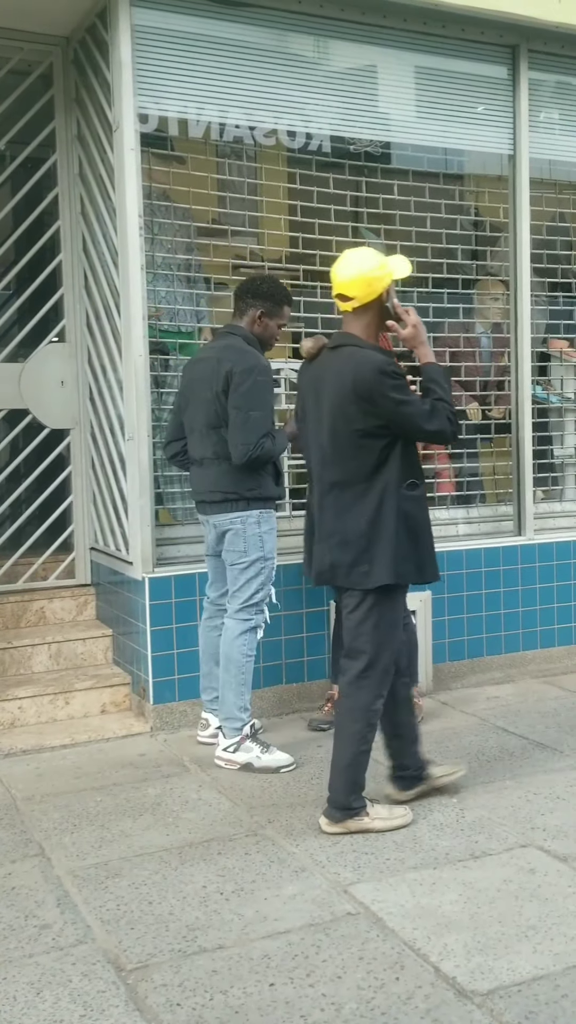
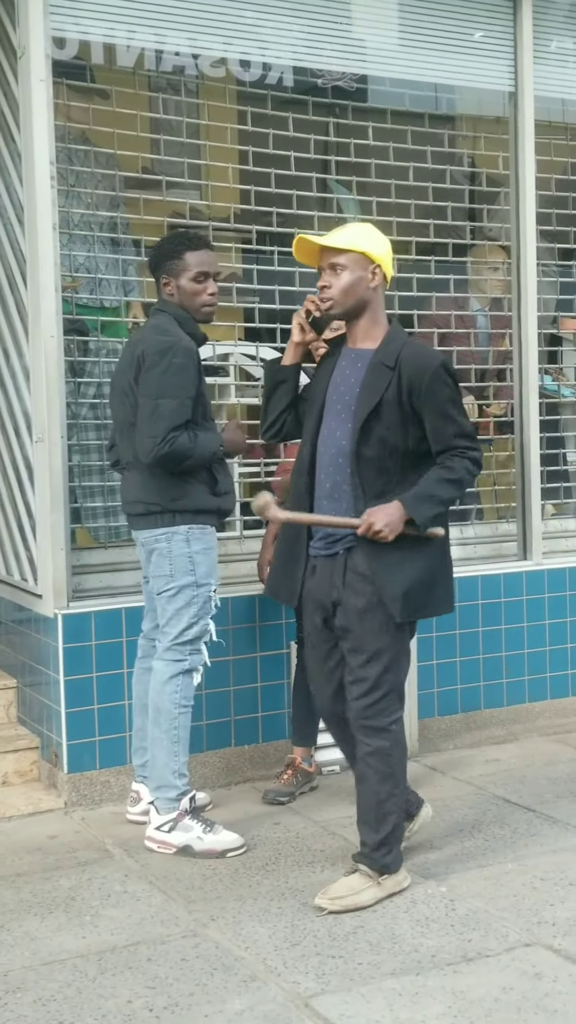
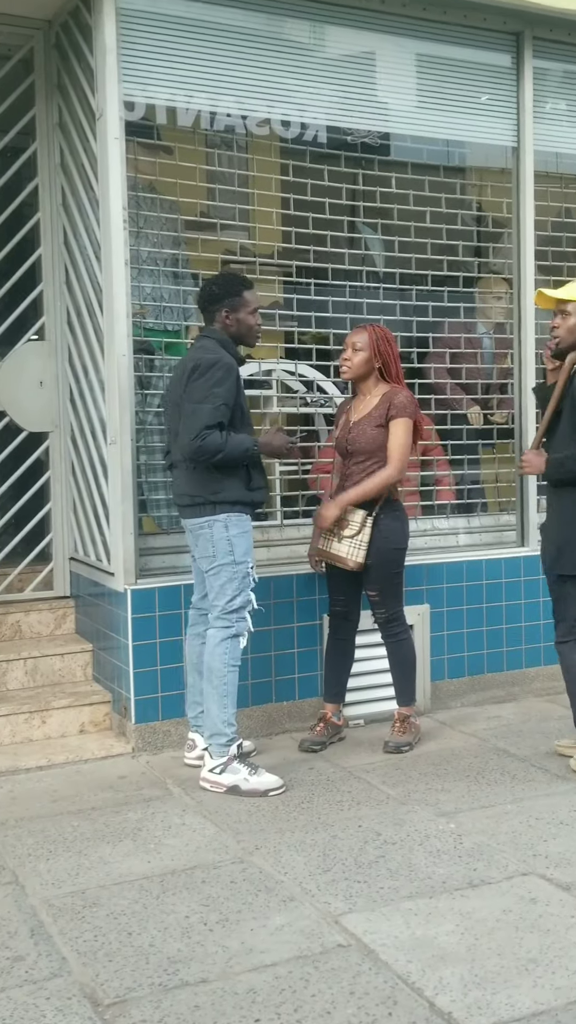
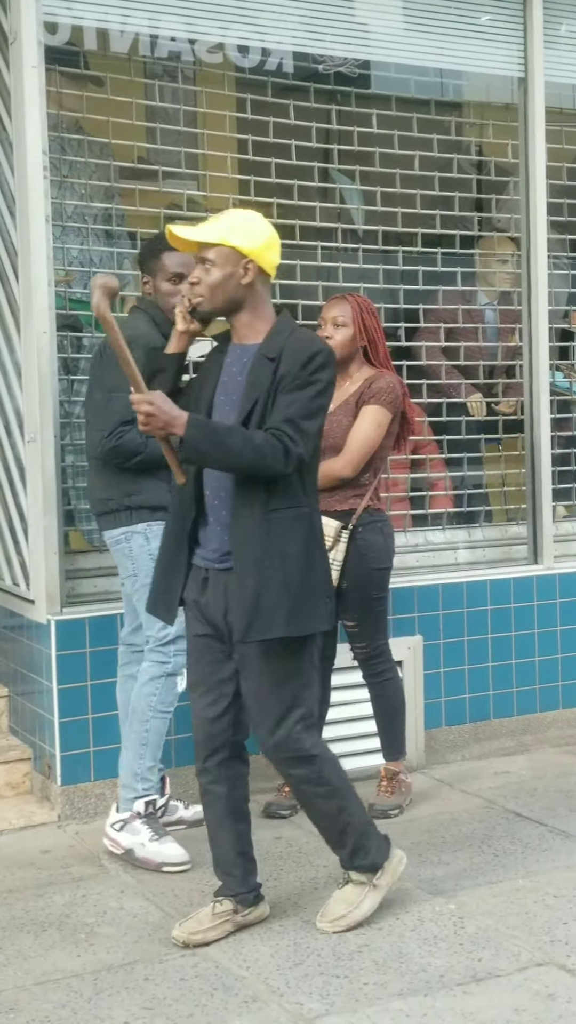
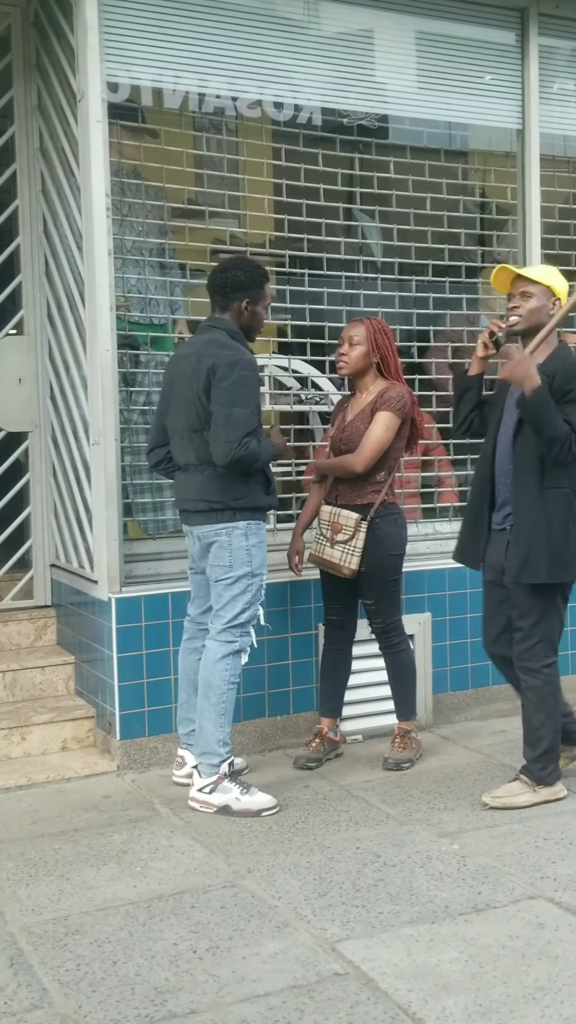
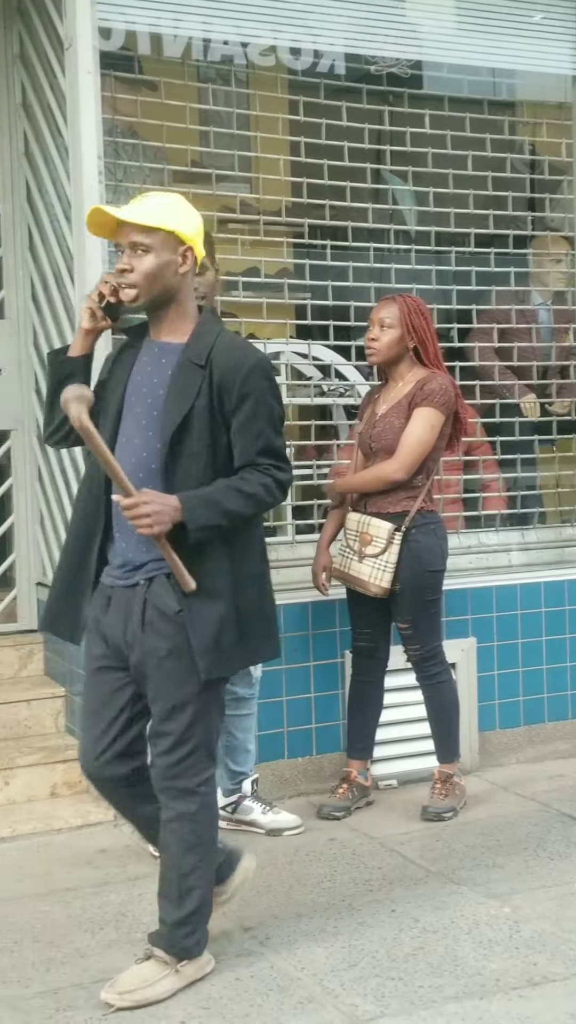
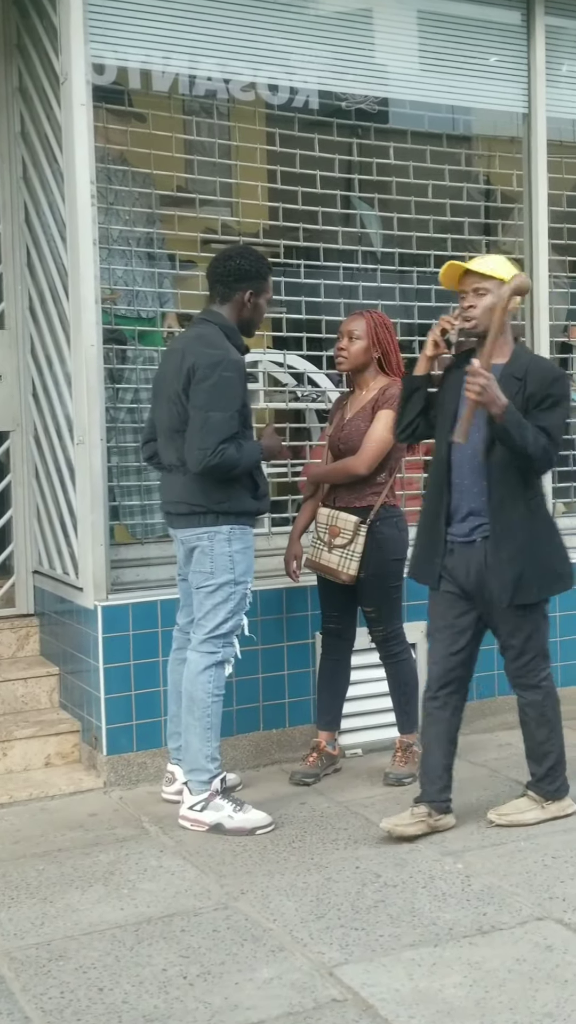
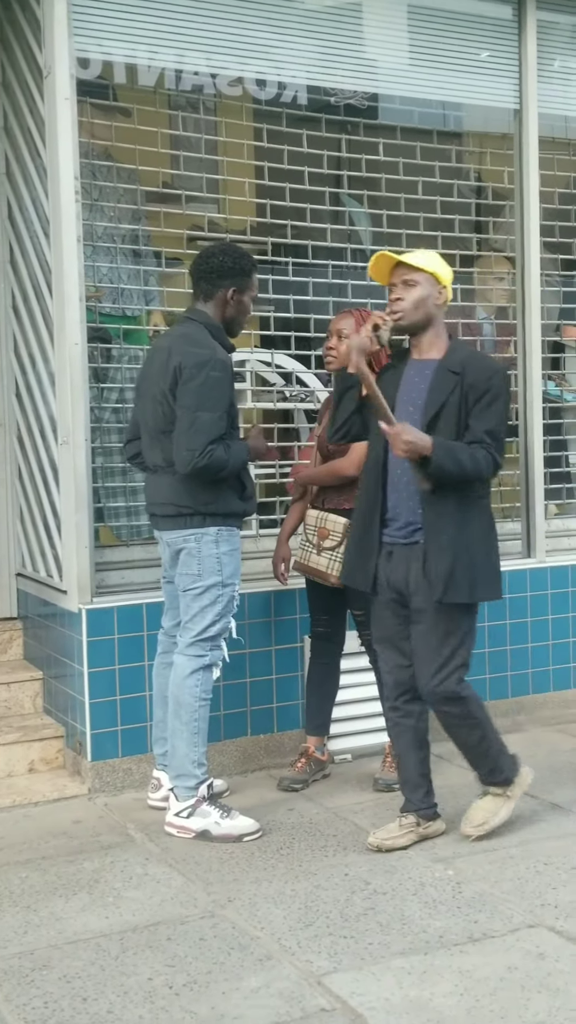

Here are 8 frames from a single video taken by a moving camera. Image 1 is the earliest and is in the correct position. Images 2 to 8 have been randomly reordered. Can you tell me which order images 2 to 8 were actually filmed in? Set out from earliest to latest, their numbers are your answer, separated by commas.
3, 5, 7, 8, 2, 4, 6
